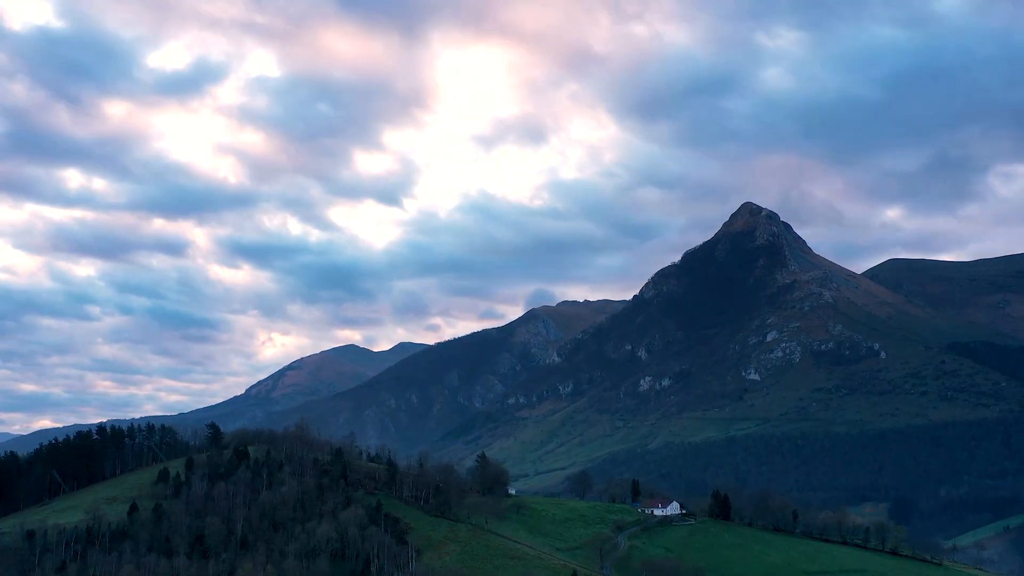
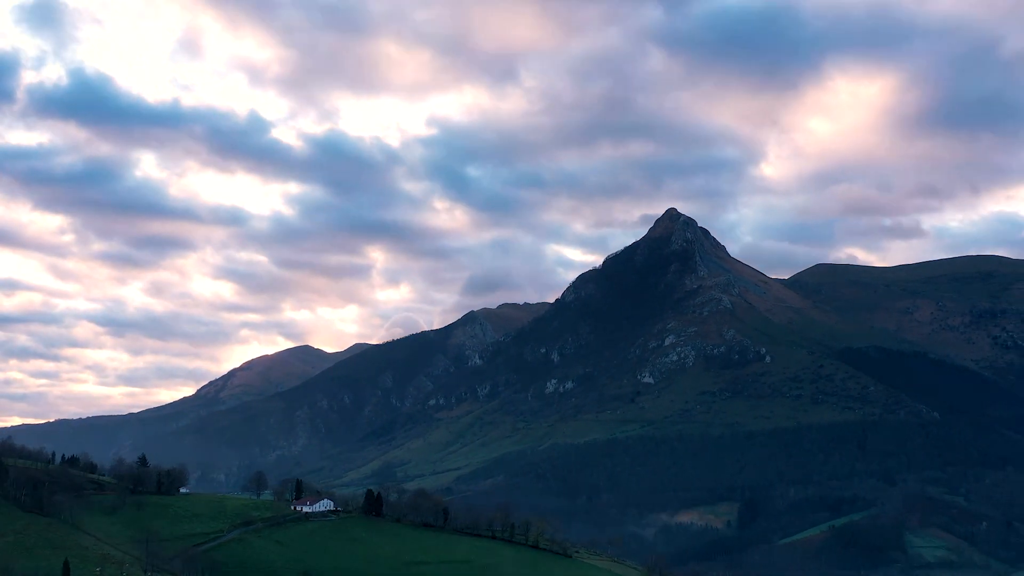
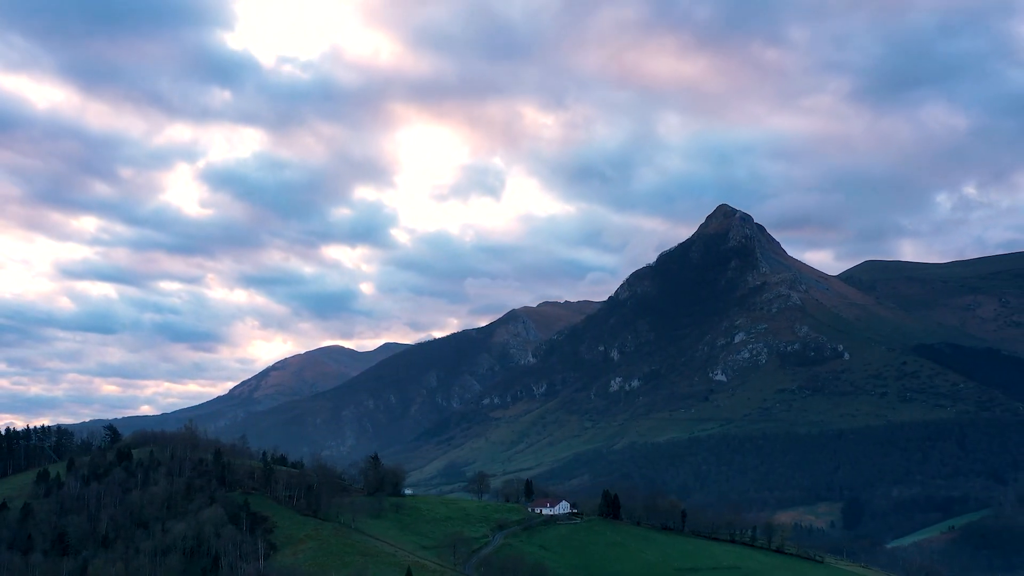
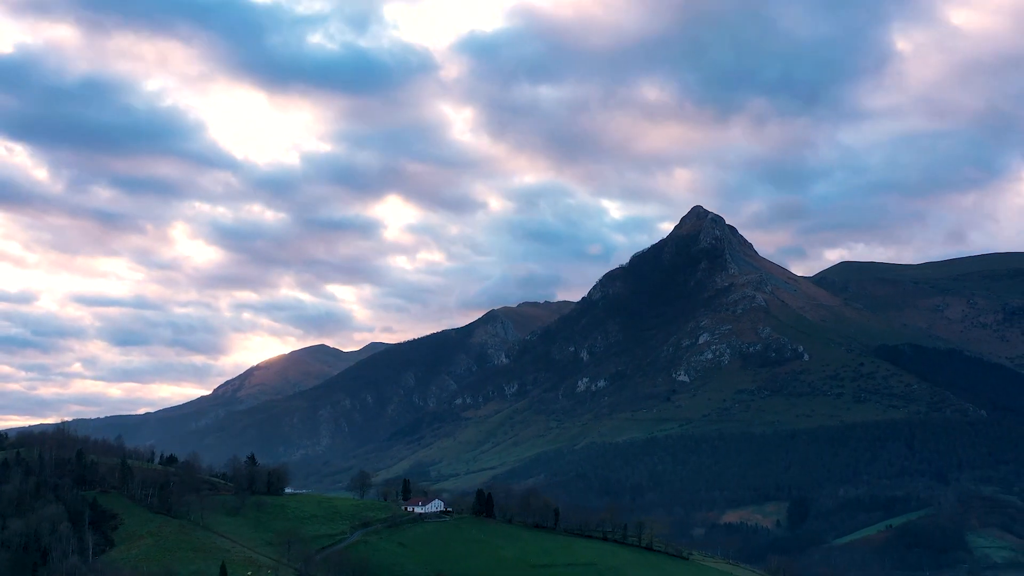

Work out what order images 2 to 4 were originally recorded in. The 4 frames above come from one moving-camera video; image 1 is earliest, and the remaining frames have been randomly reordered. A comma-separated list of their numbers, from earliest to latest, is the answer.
3, 4, 2
